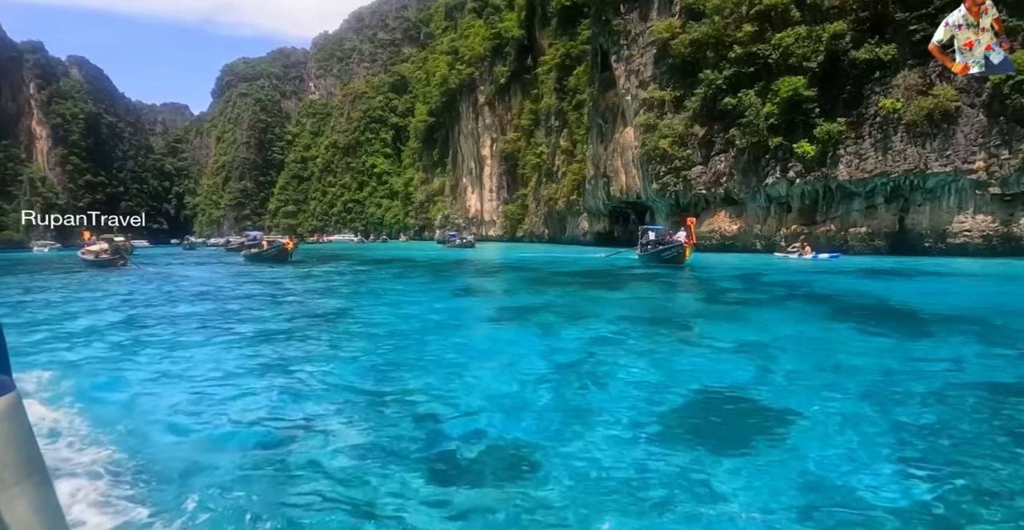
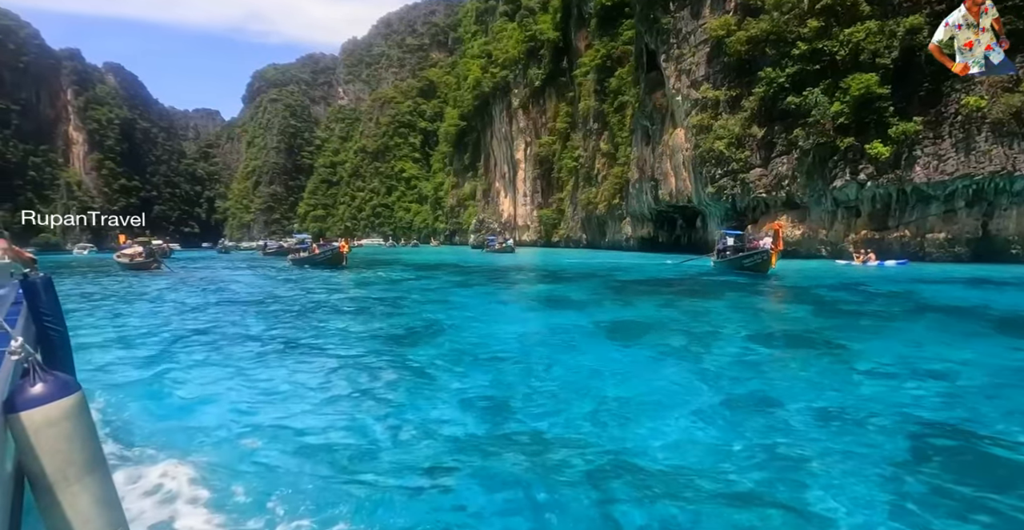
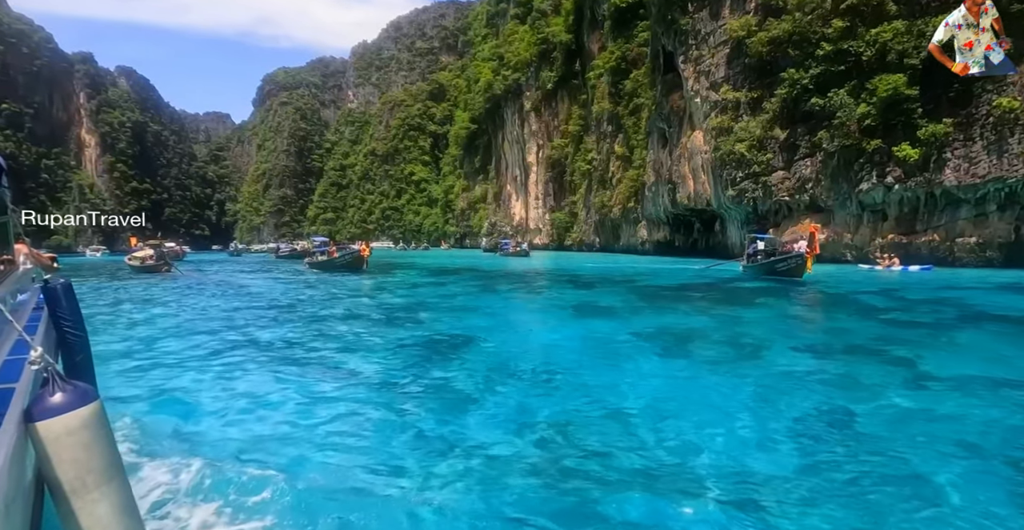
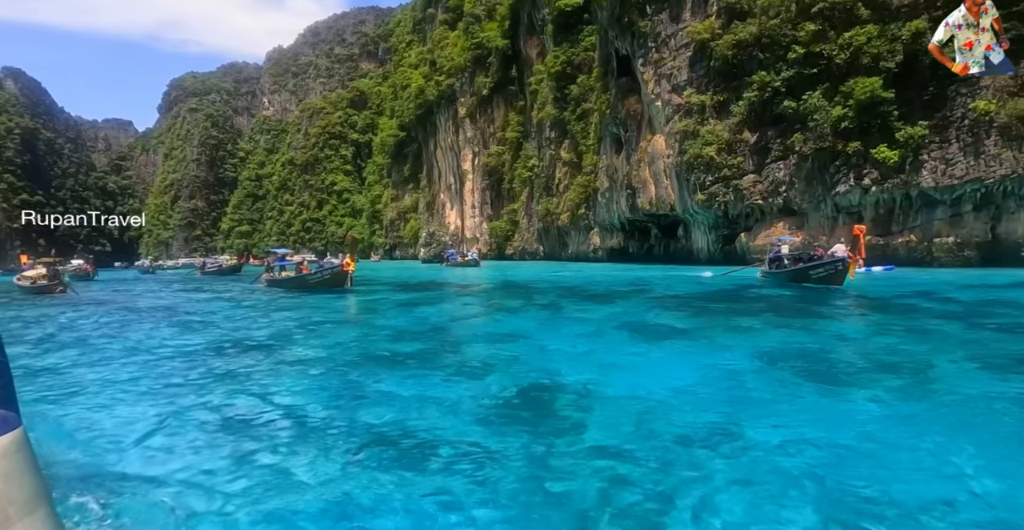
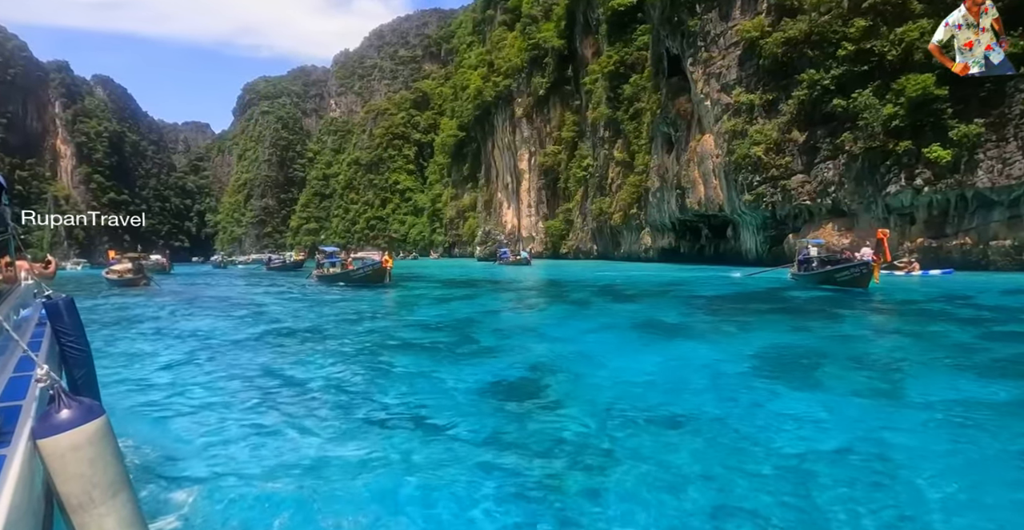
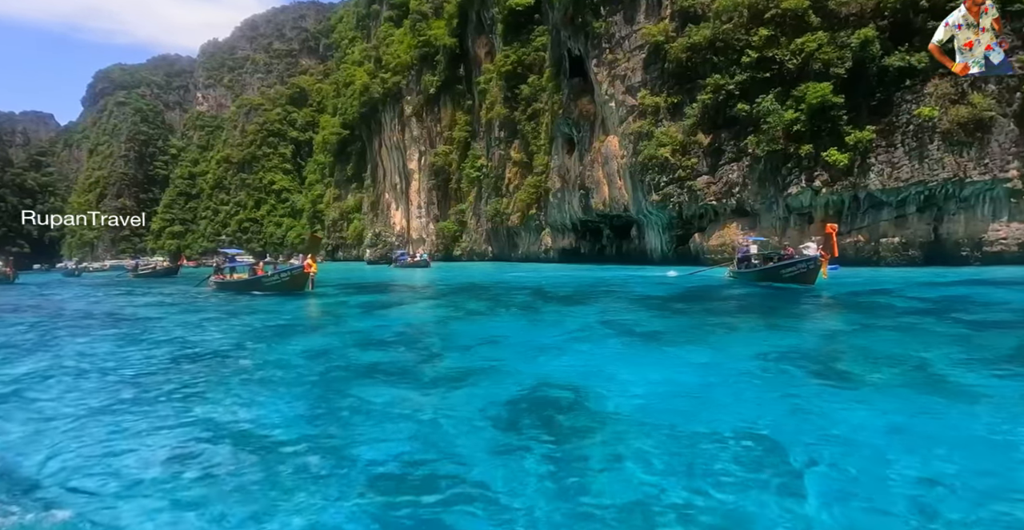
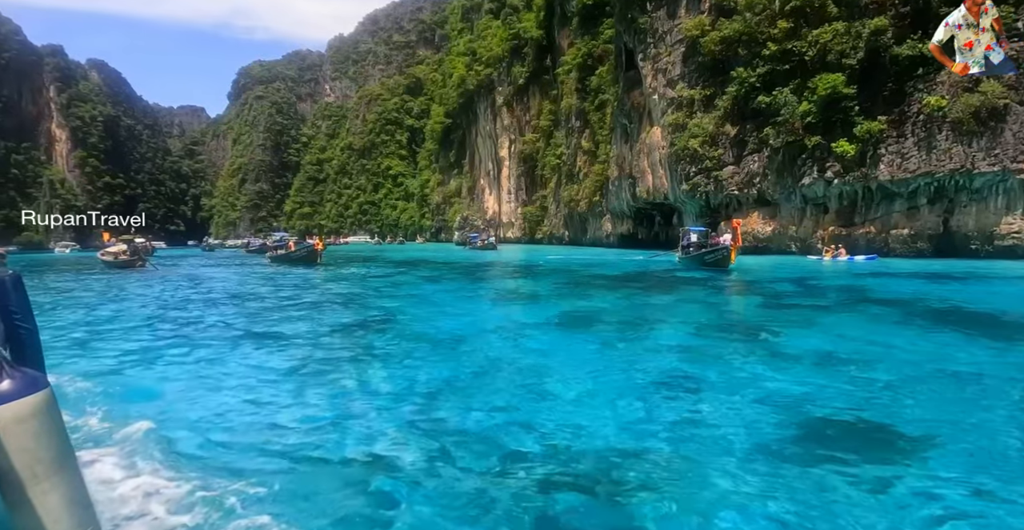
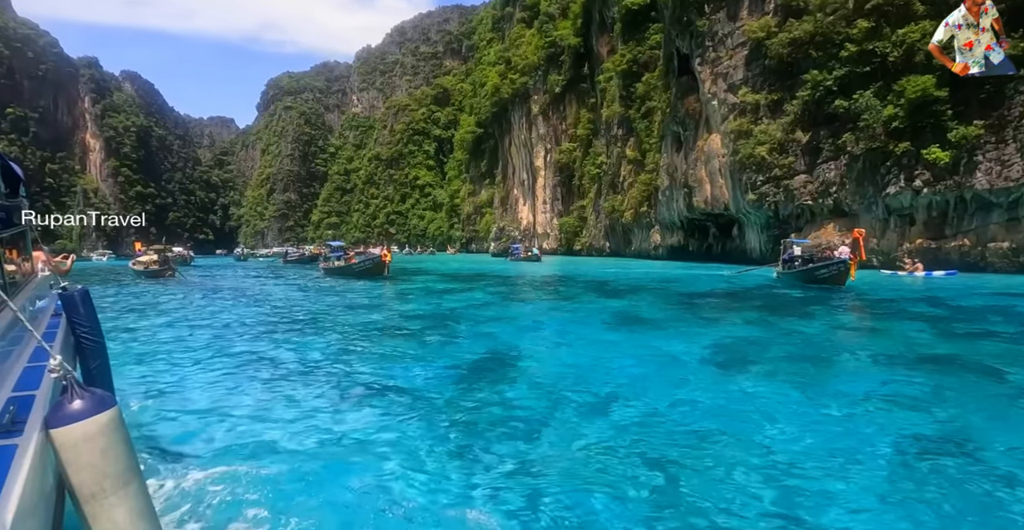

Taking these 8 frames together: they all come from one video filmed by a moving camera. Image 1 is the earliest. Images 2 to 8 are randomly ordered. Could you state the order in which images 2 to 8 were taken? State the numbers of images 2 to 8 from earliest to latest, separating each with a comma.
7, 2, 3, 8, 5, 4, 6
